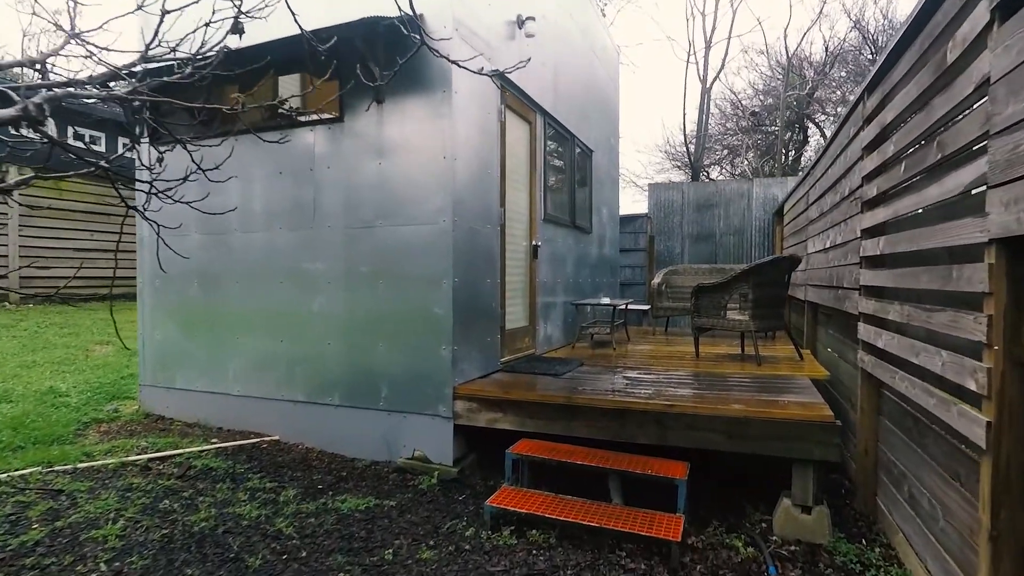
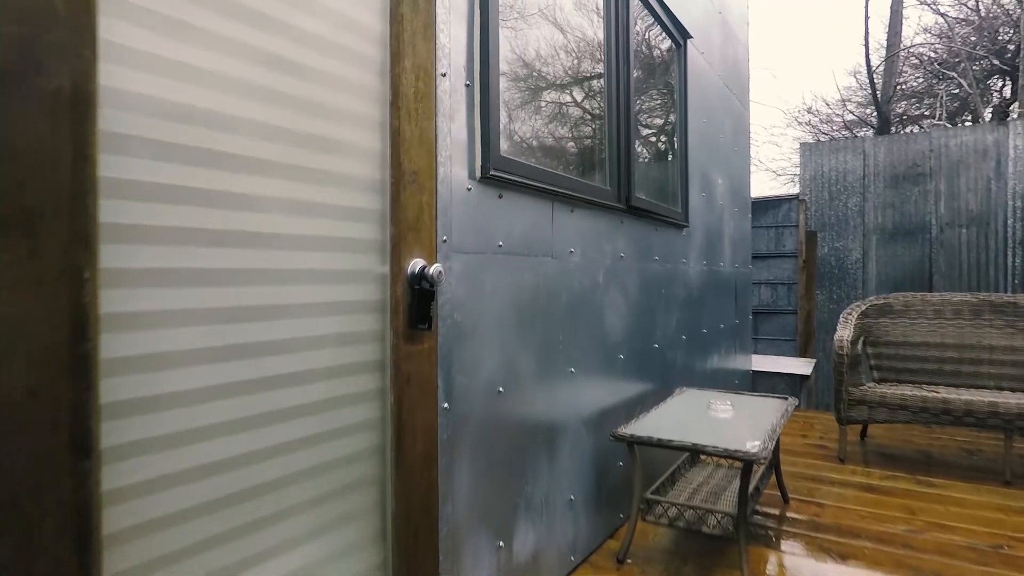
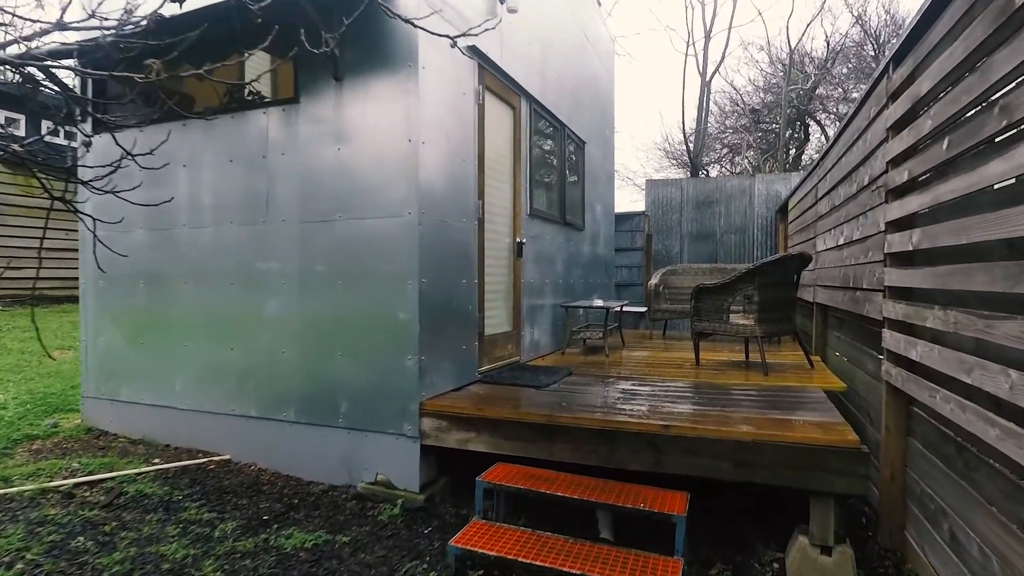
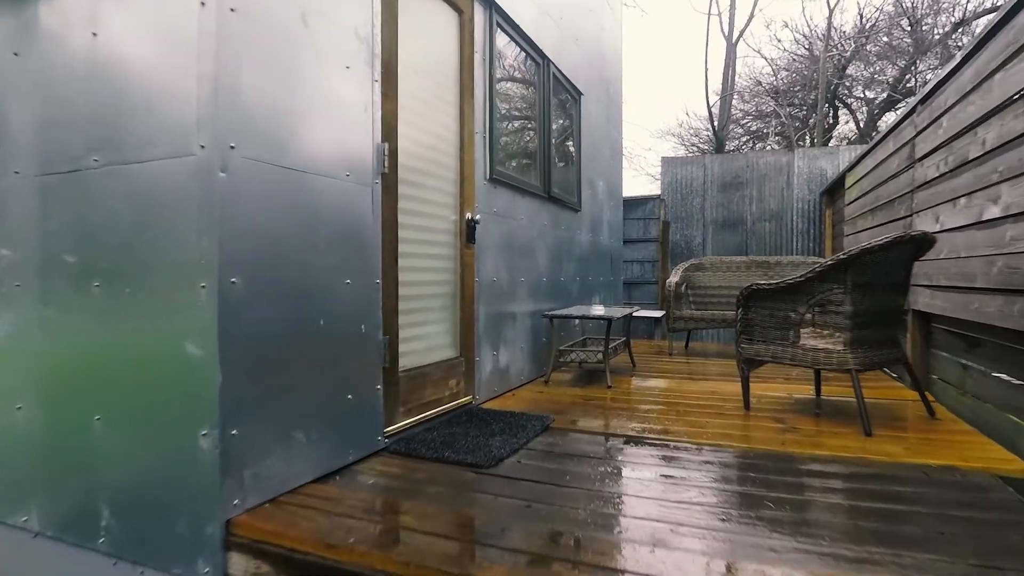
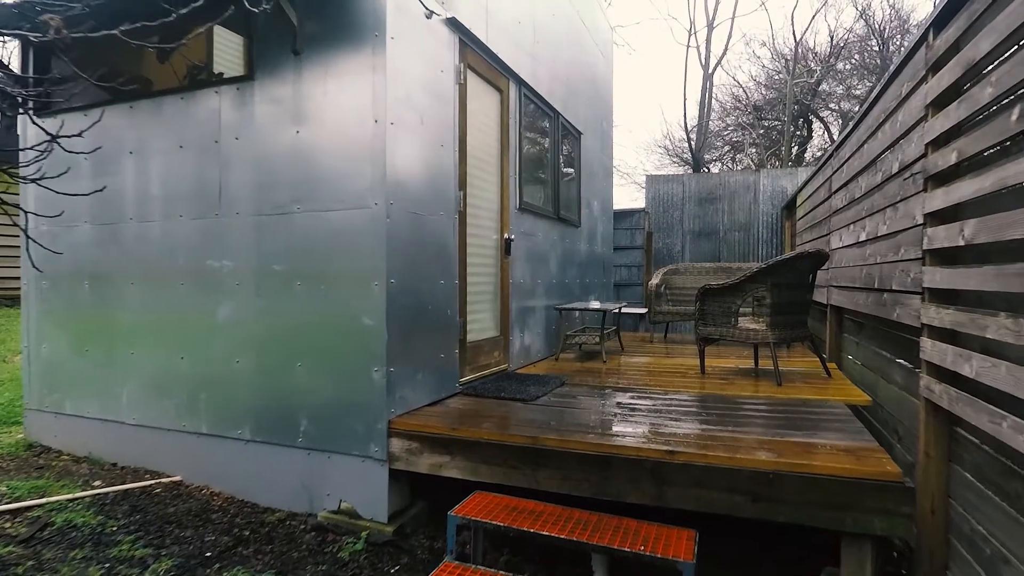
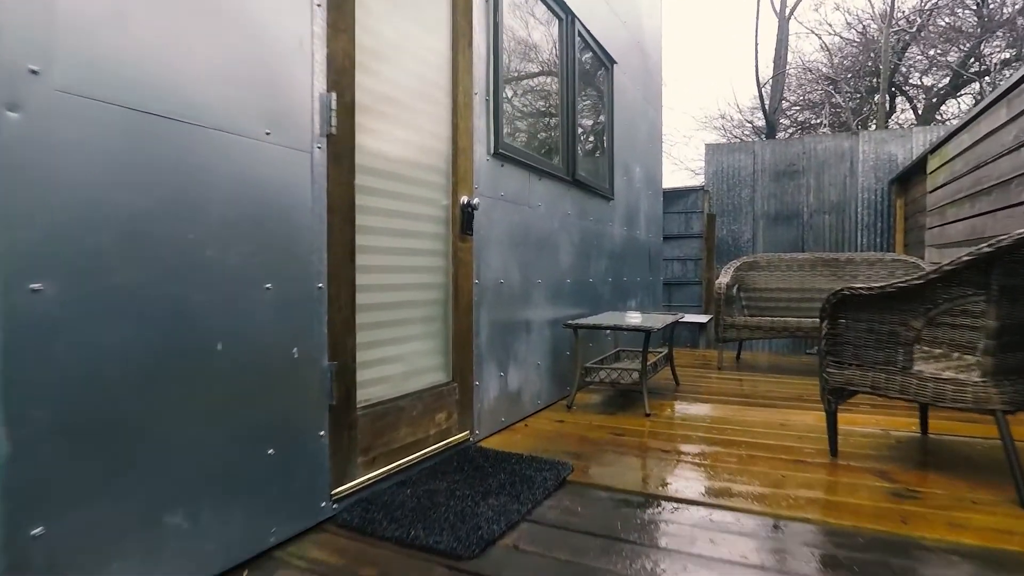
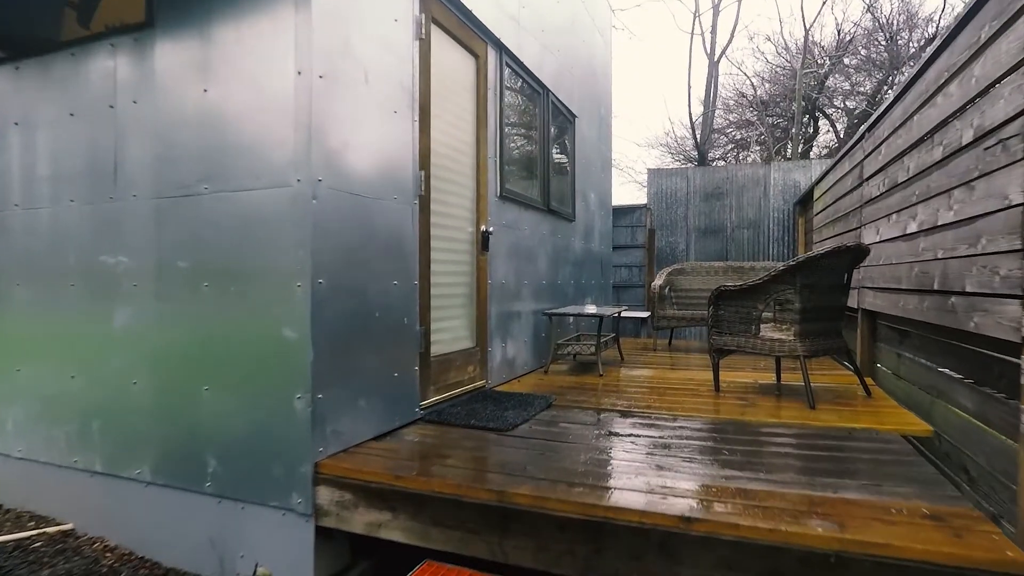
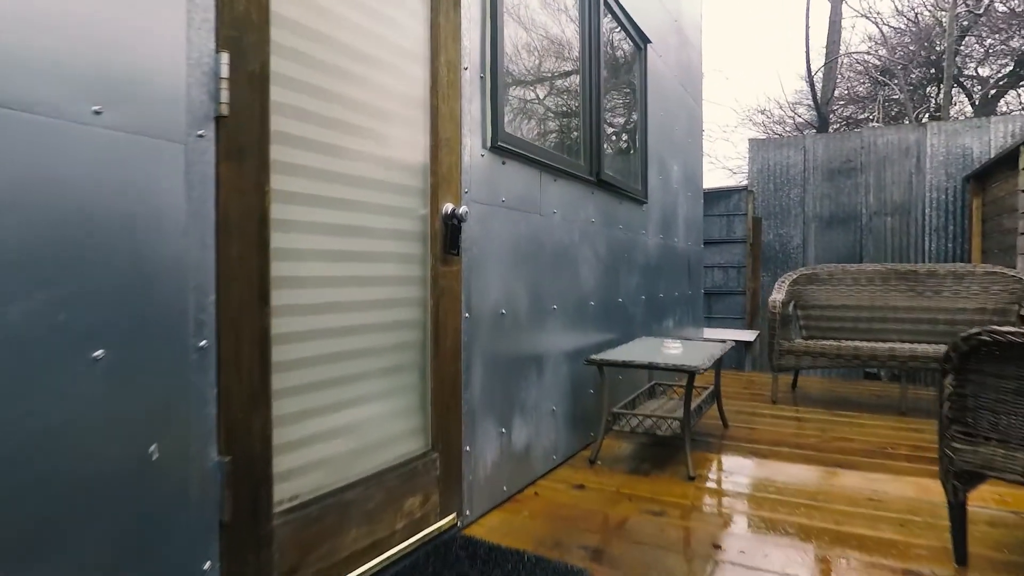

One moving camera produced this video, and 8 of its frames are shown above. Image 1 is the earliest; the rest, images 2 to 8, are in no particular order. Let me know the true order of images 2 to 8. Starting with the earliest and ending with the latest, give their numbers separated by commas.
3, 5, 7, 4, 6, 8, 2
